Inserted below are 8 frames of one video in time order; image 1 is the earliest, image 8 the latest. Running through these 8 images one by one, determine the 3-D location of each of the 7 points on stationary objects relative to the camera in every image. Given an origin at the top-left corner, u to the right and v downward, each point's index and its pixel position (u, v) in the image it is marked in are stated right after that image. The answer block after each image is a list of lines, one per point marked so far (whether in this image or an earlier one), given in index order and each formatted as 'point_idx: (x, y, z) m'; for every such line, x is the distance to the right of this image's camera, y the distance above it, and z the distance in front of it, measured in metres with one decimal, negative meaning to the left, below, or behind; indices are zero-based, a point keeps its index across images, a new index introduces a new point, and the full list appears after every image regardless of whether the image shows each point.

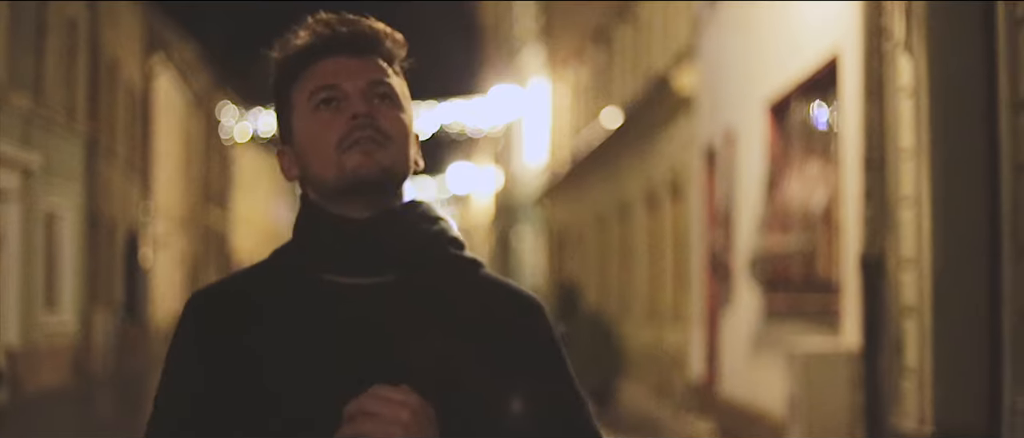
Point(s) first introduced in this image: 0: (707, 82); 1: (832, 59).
0: (+1.3, +0.9, +8.7) m
1: (+1.3, +0.7, +5.6) m
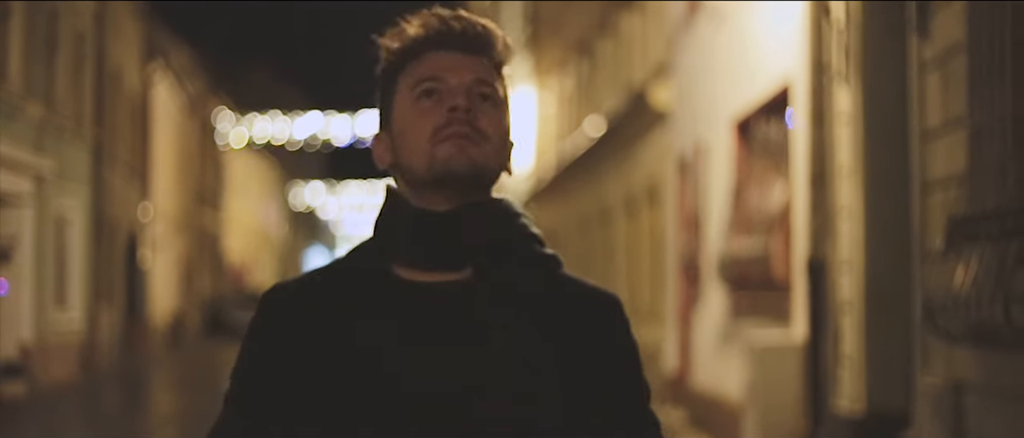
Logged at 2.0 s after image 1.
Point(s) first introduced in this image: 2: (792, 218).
0: (+1.2, +0.9, +9.4) m
1: (+1.3, +0.6, +6.3) m
2: (+1.3, 0.0, +6.1) m
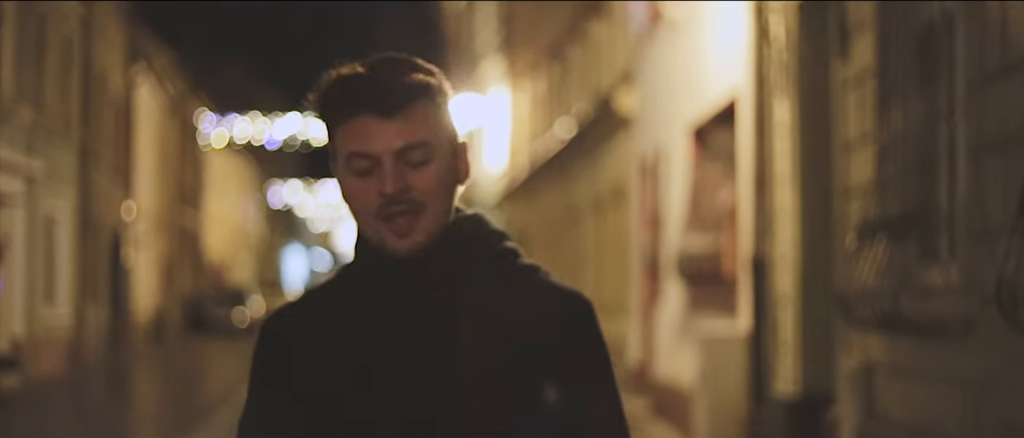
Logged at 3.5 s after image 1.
0: (+1.0, +0.9, +10.0) m
1: (+1.1, +0.6, +6.9) m
2: (+1.1, 0.0, +6.7) m
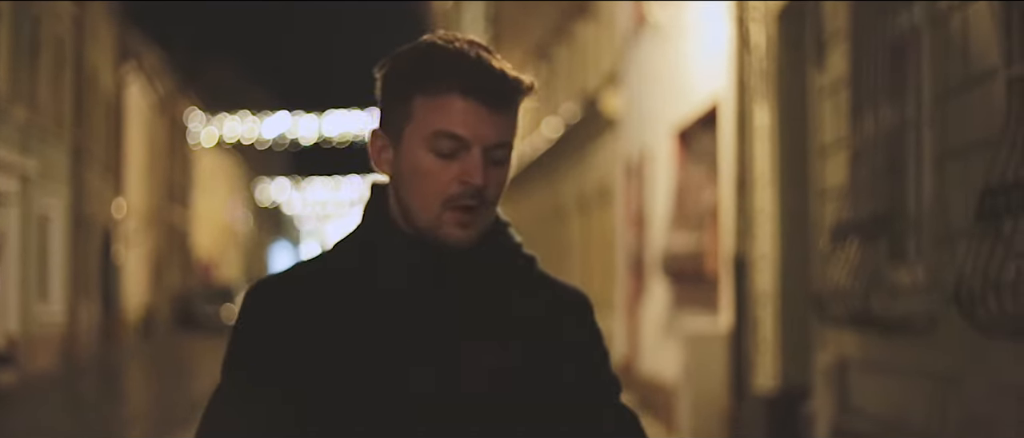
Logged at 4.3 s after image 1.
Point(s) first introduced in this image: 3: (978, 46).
0: (+0.9, +0.9, +10.2) m
1: (+1.1, +0.6, +7.2) m
2: (+1.1, 0.0, +6.9) m
3: (+1.3, +0.5, +3.6) m
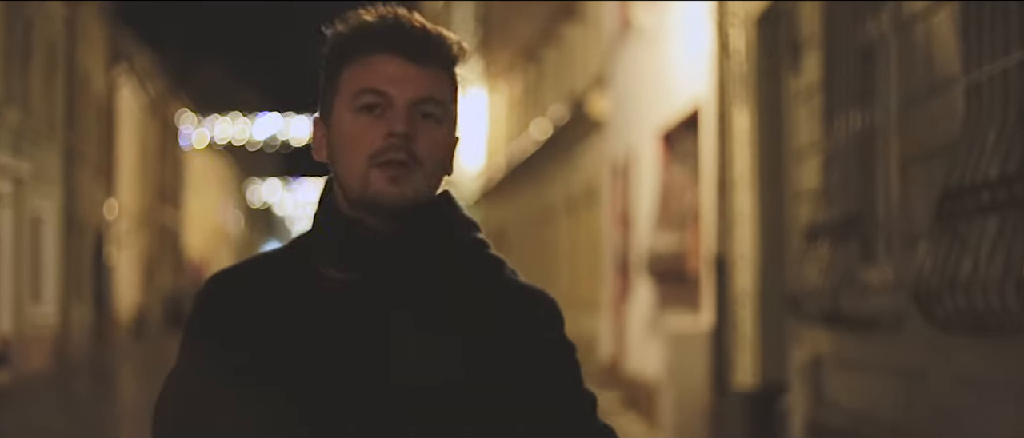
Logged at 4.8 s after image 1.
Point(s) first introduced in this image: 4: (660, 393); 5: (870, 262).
0: (+0.8, +0.9, +10.4) m
1: (+1.0, +0.6, +7.3) m
2: (+1.0, 0.0, +7.0) m
3: (+1.2, +0.5, +3.7) m
4: (+0.8, -1.0, +7.4) m
5: (+1.2, -0.1, +4.5) m
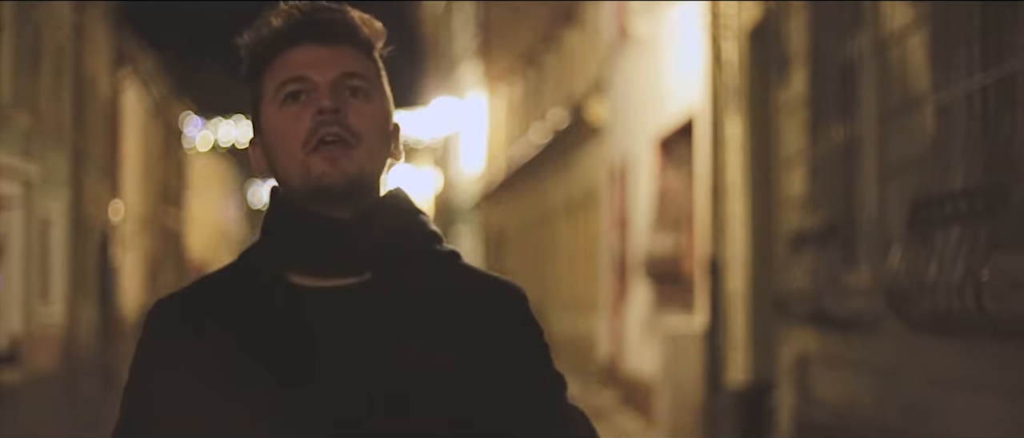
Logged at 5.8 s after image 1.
0: (+0.8, +0.8, +10.7) m
1: (+1.0, +0.6, +7.6) m
2: (+1.0, 0.0, +7.3) m
3: (+1.2, +0.4, +4.0) m
4: (+0.8, -1.0, +7.7) m
5: (+1.2, -0.2, +4.7) m
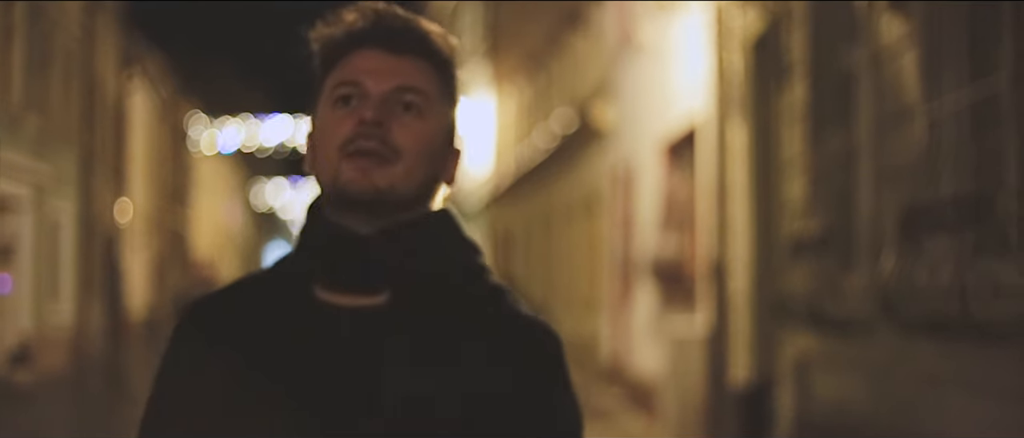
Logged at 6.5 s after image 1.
0: (+0.8, +0.8, +10.8) m
1: (+1.0, +0.6, +7.7) m
2: (+1.0, -0.1, +7.4) m
3: (+1.2, +0.4, +4.1) m
4: (+0.9, -1.0, +7.8) m
5: (+1.2, -0.2, +4.9) m
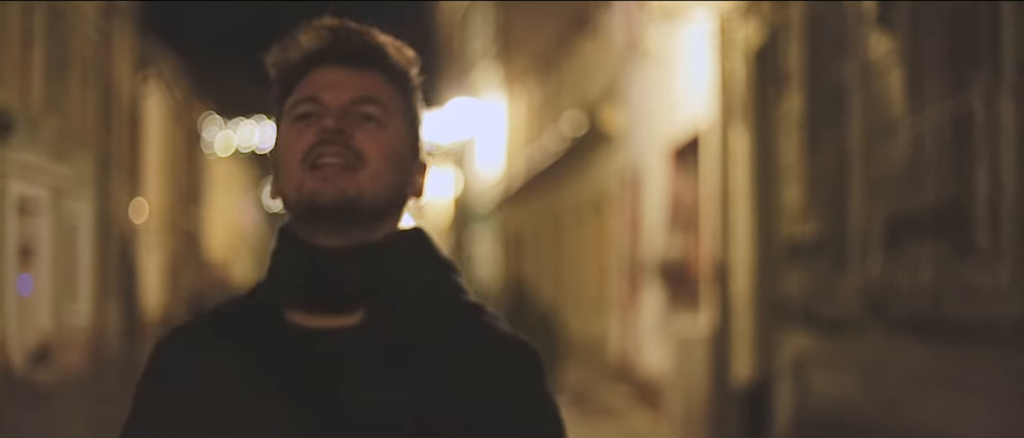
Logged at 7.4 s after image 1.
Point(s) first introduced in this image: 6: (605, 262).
0: (+0.9, +0.8, +11.0) m
1: (+1.1, +0.6, +7.9) m
2: (+1.1, -0.1, +7.7) m
3: (+1.3, +0.4, +4.3) m
4: (+0.9, -1.0, +8.0) m
5: (+1.3, -0.2, +5.1) m
6: (+0.8, -0.4, +11.7) m
